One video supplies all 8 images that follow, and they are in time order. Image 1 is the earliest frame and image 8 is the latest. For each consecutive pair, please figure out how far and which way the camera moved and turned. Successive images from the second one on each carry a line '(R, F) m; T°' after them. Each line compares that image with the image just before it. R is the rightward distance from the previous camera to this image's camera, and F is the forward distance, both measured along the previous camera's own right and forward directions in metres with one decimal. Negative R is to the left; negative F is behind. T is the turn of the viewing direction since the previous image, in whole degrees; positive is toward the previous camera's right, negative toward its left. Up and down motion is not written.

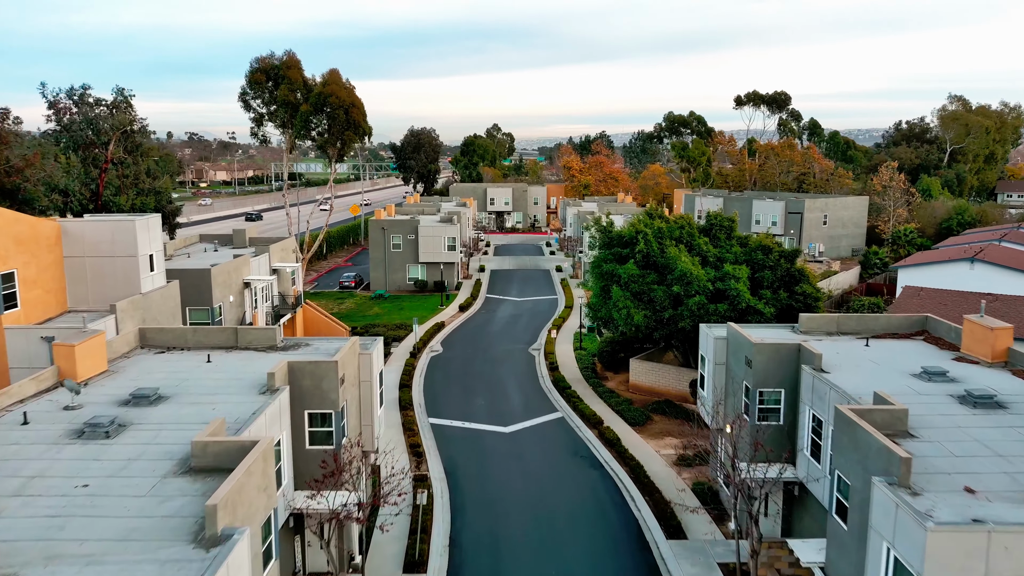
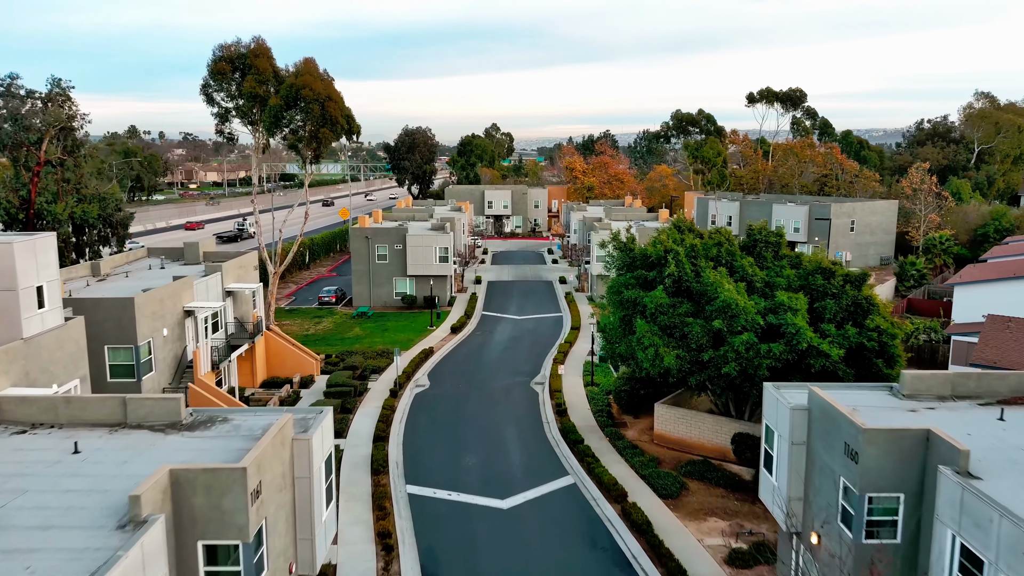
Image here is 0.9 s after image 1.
(0.0, +5.8) m; 0°
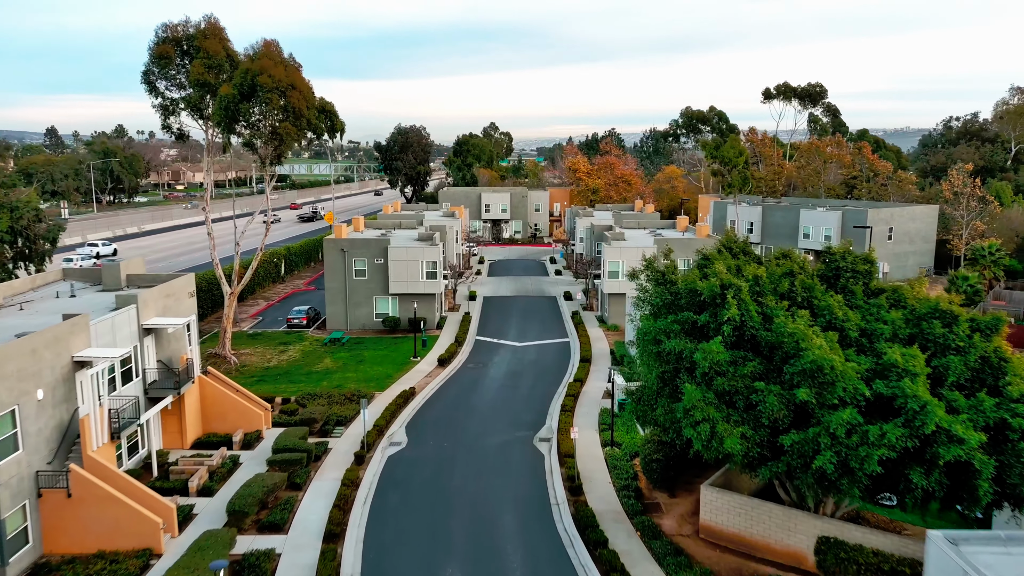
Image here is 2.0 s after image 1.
(0.0, +6.7) m; 0°
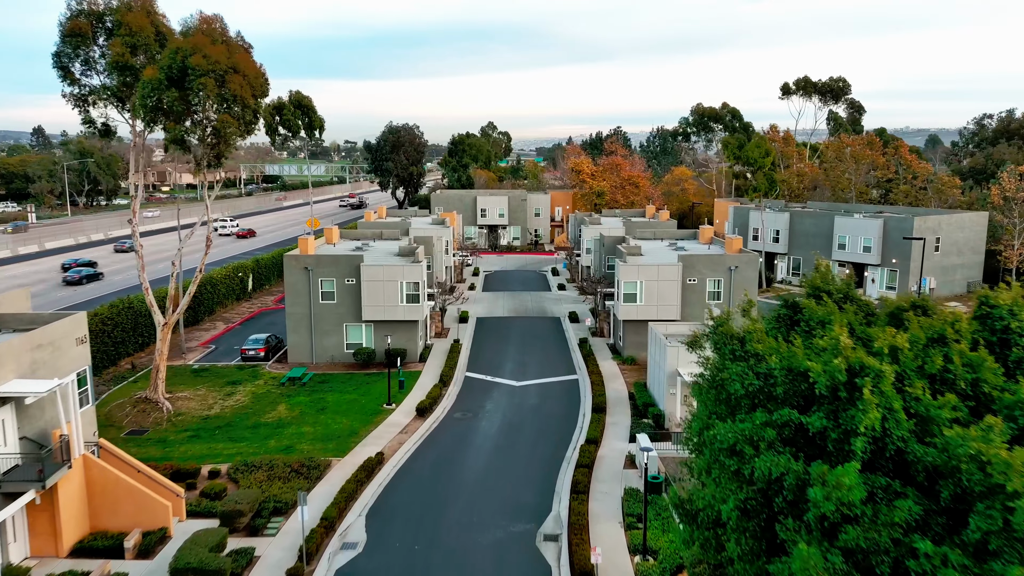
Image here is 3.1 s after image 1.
(+0.1, +6.8) m; 0°
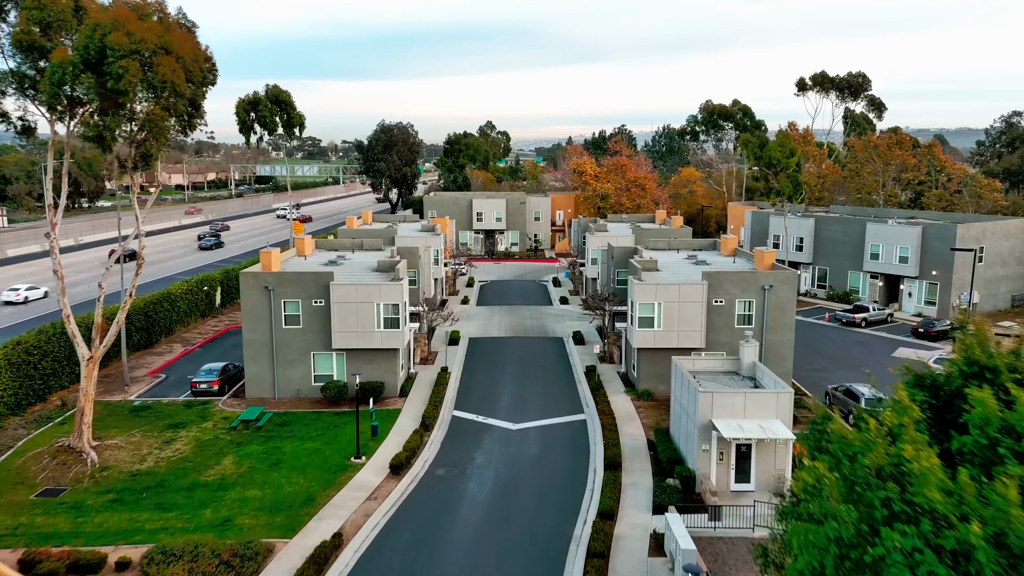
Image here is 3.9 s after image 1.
(+0.2, +5.1) m; 0°
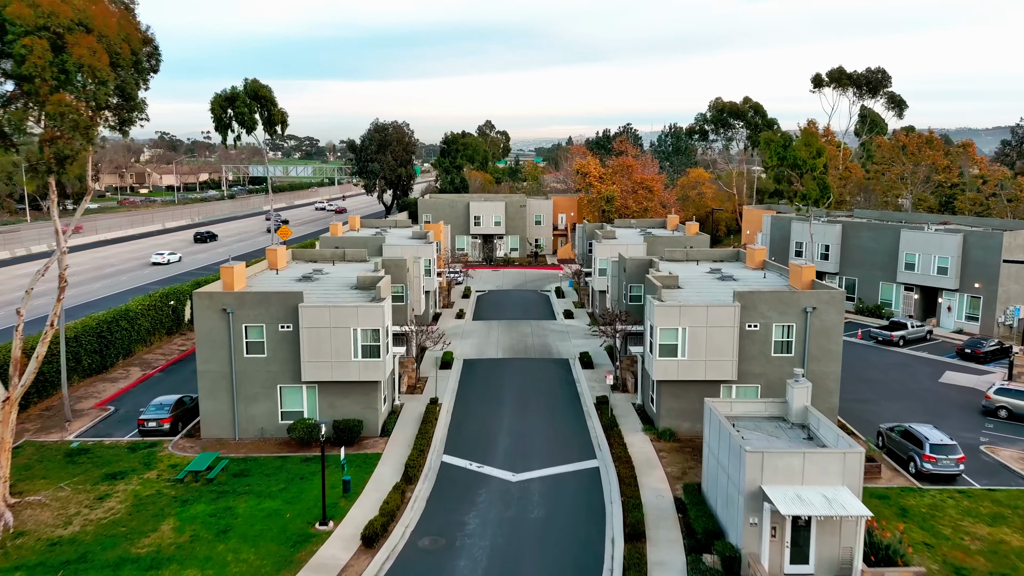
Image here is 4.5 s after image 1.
(0.0, +4.3) m; 0°
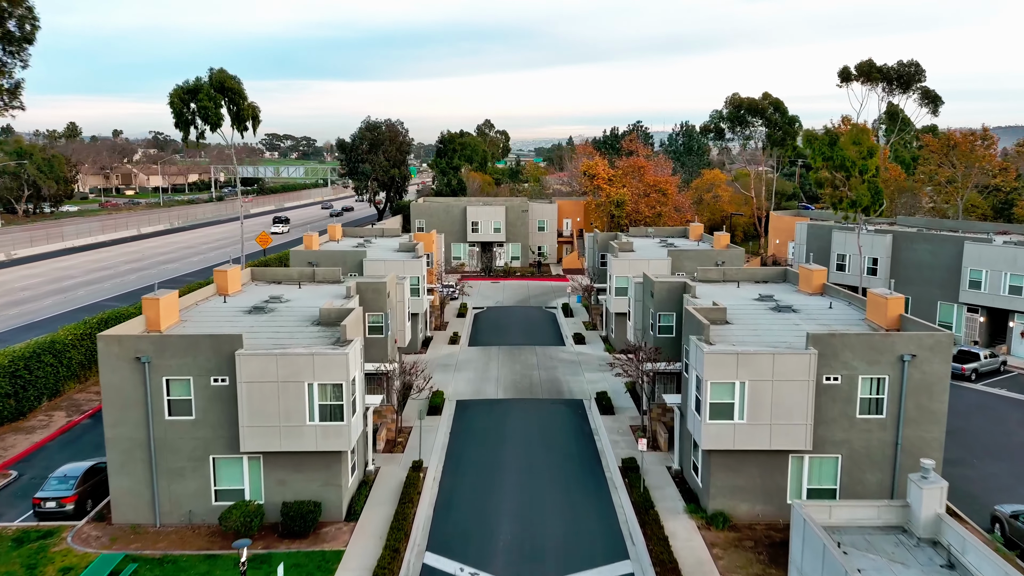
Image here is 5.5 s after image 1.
(-0.1, +6.1) m; 0°
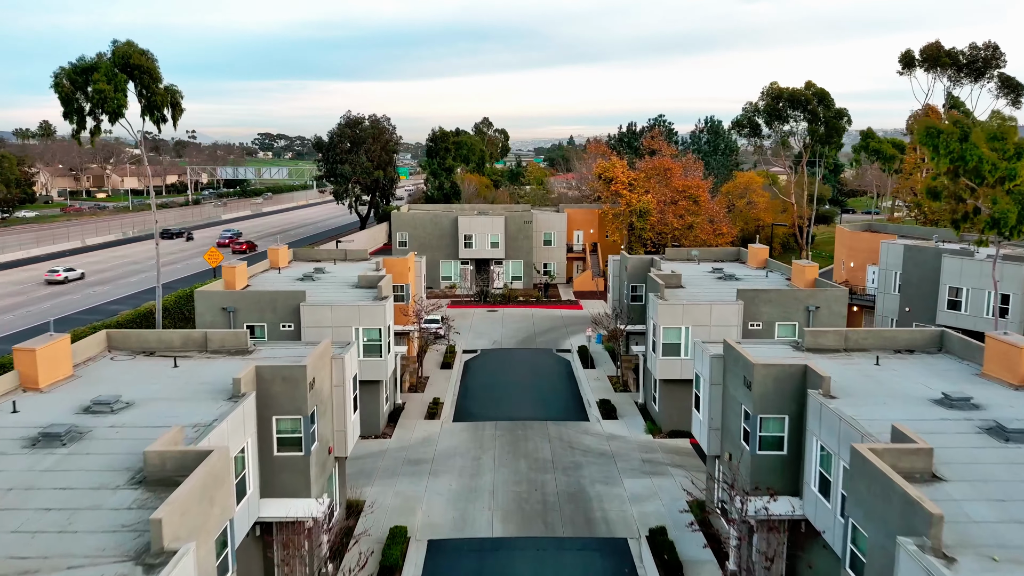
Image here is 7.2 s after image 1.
(-0.1, +10.9) m; 0°
